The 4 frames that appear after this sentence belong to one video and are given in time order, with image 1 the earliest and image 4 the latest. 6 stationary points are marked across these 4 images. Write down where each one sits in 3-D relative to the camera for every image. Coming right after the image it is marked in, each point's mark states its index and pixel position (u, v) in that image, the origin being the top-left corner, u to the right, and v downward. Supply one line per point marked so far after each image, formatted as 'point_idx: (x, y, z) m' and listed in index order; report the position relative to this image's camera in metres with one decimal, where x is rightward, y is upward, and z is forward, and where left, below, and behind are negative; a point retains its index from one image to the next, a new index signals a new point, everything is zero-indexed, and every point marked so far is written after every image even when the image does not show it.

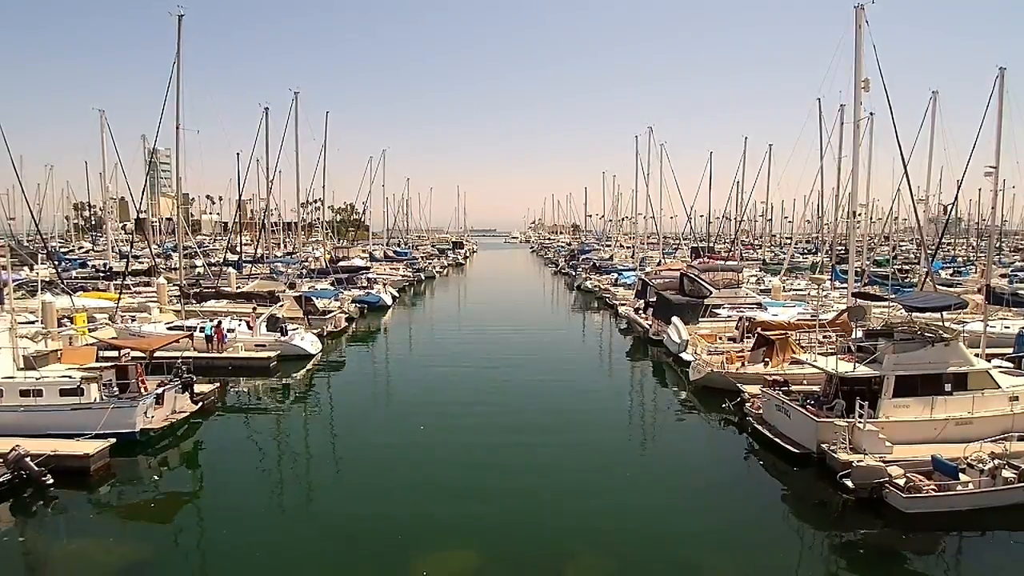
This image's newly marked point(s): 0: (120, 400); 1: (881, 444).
0: (-9.5, -2.7, +16.4) m
1: (+7.7, -3.3, +14.2) m
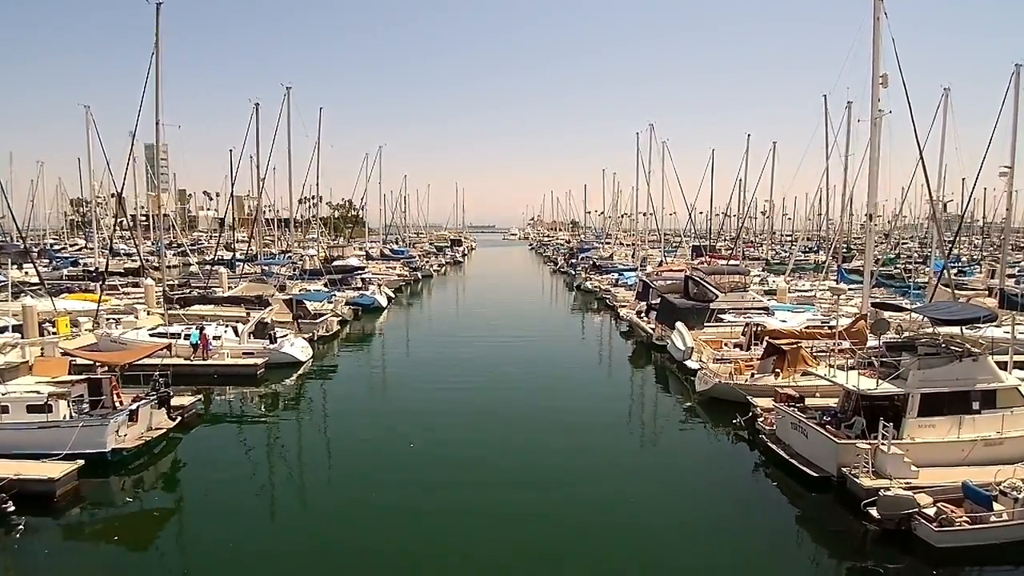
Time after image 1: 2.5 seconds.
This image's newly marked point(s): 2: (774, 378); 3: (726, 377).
0: (-9.6, -2.9, +15.3) m
1: (+7.7, -3.5, +13.2) m
2: (+7.5, -2.6, +19.4) m
3: (+6.3, -2.6, +19.9) m
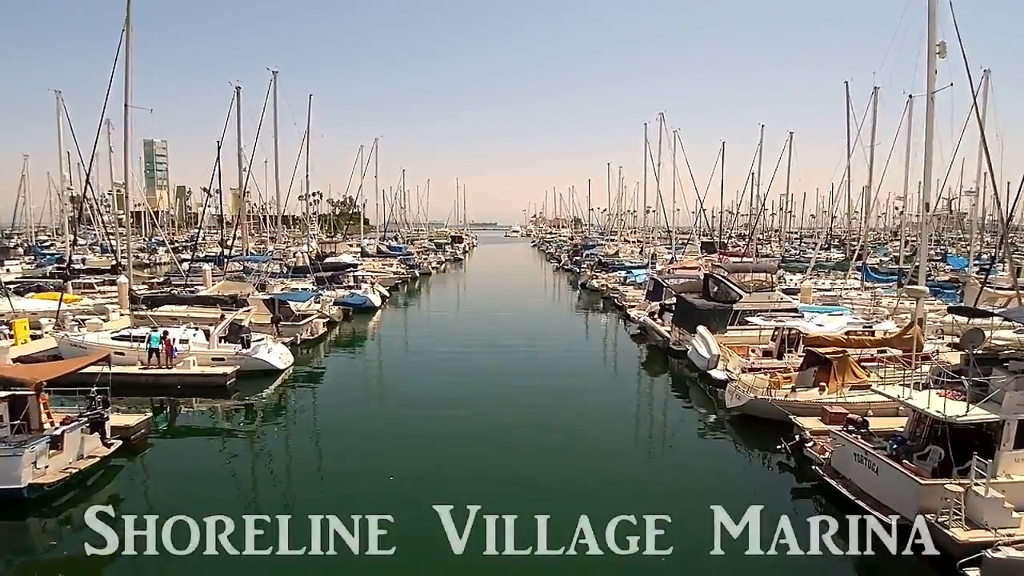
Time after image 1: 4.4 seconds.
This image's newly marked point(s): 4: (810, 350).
0: (-9.5, -2.9, +12.7) m
1: (+7.7, -3.5, +10.6) m
2: (+7.6, -2.6, +16.7) m
3: (+6.3, -2.6, +17.2) m
4: (+7.8, -1.6, +17.8) m
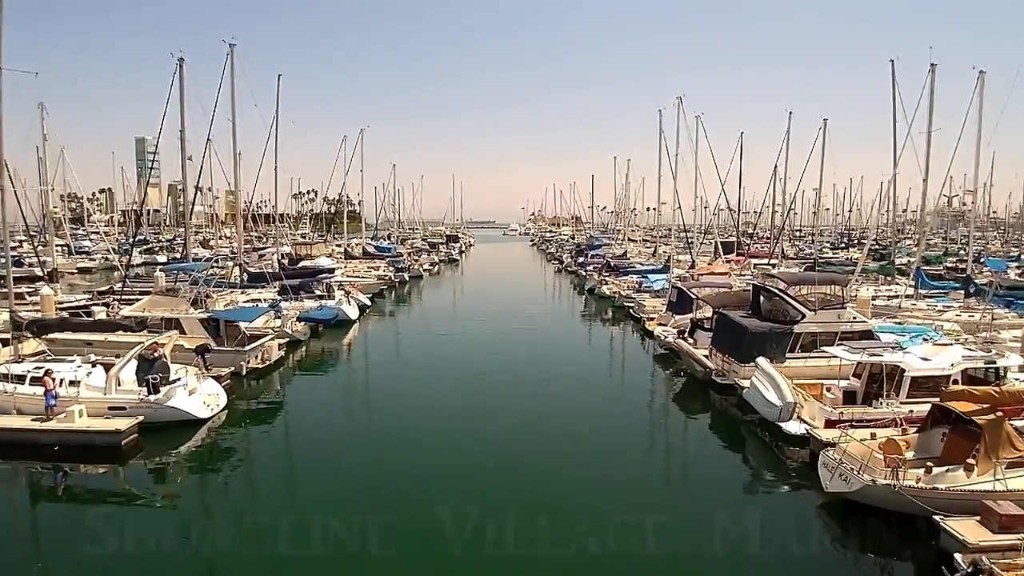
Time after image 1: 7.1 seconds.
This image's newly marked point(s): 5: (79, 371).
0: (-9.5, -3.5, +7.3) m
1: (+7.7, -4.1, +5.2) m
2: (+7.6, -3.1, +11.3) m
3: (+6.3, -3.1, +11.8) m
4: (+7.8, -2.1, +12.4) m
5: (-10.8, -2.1, +17.2) m
